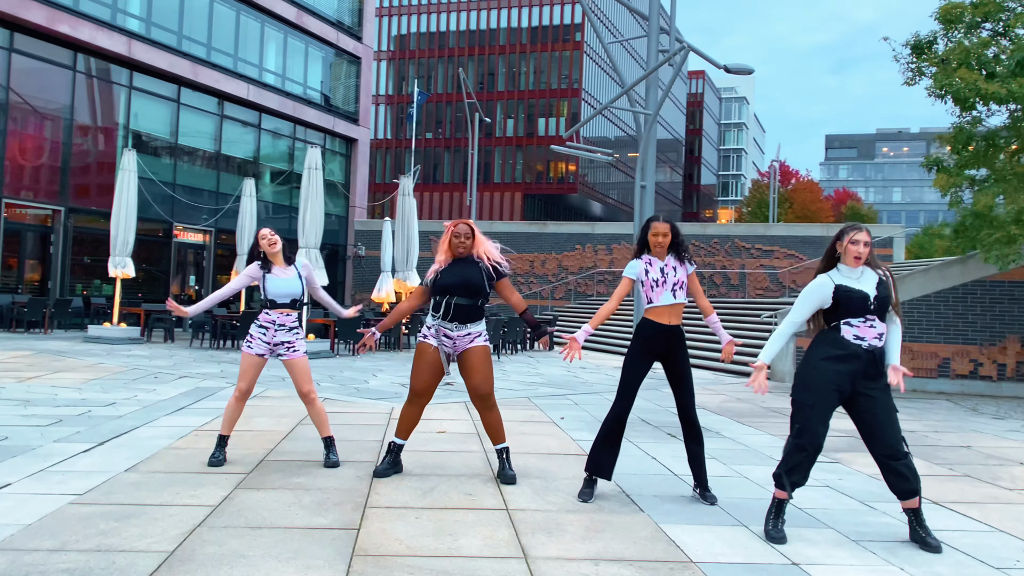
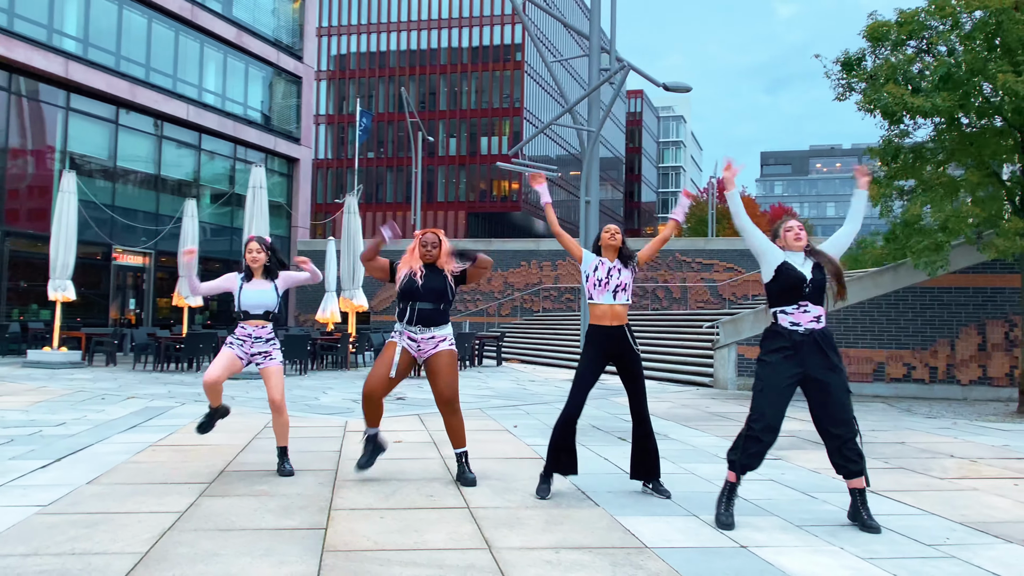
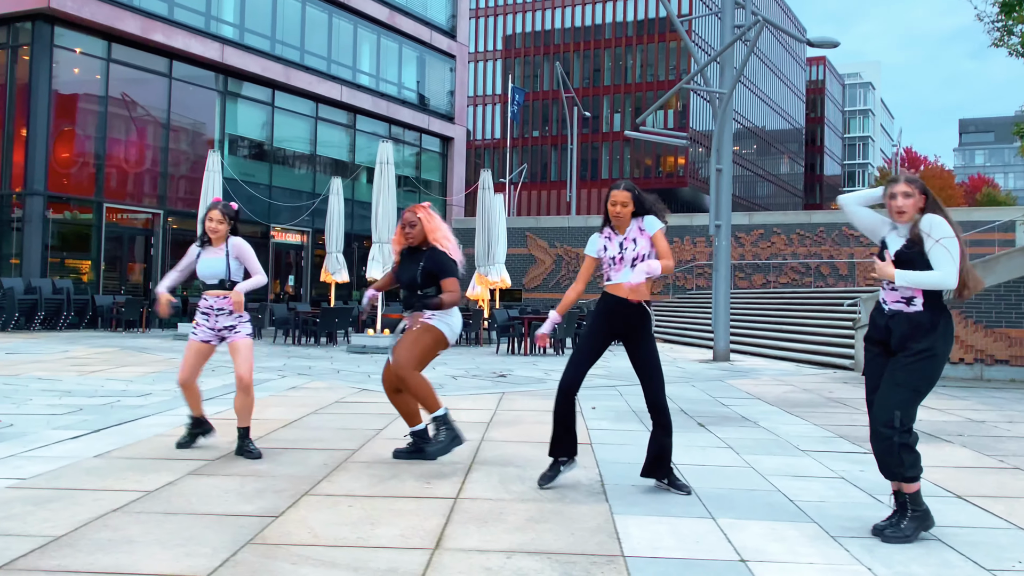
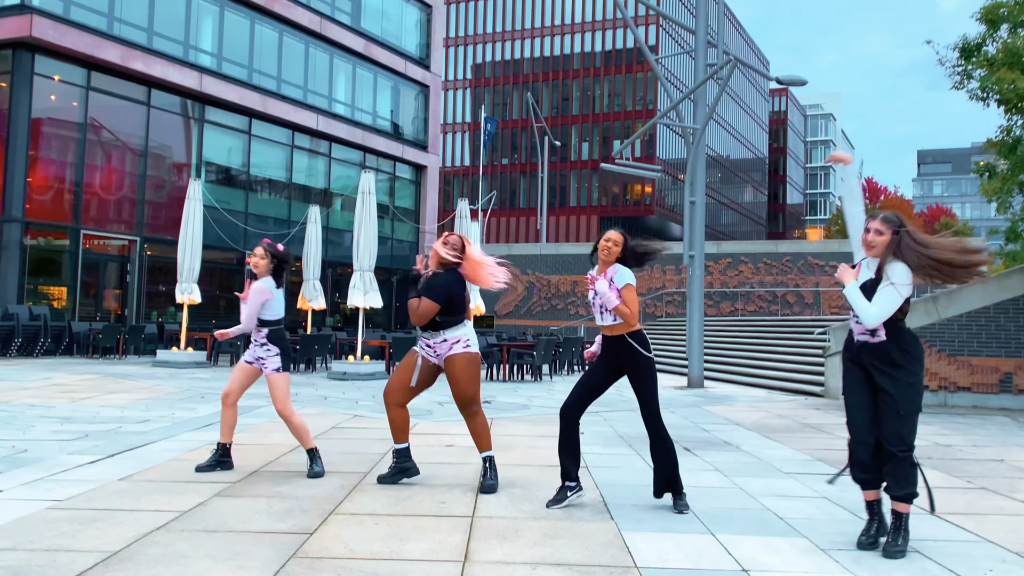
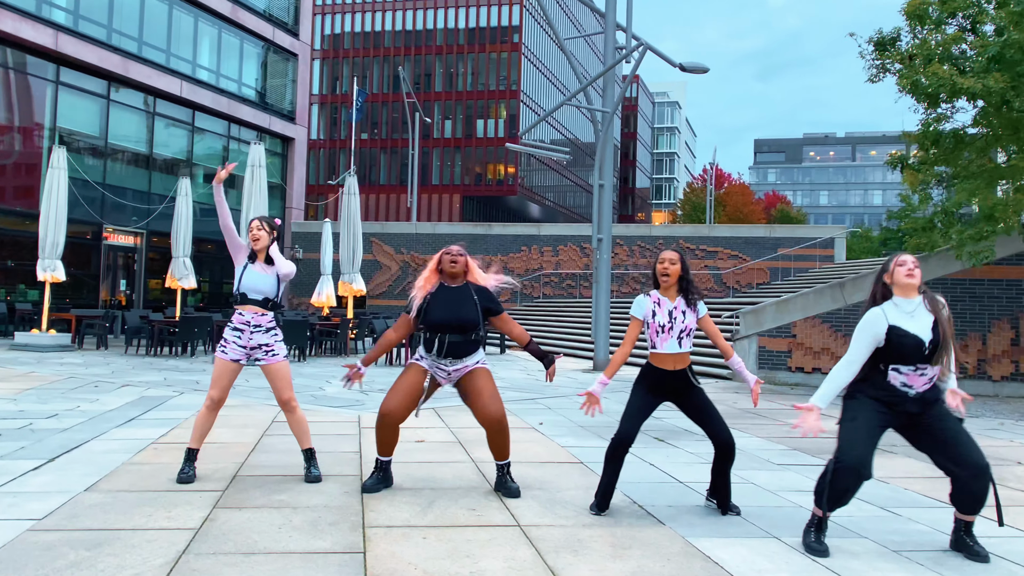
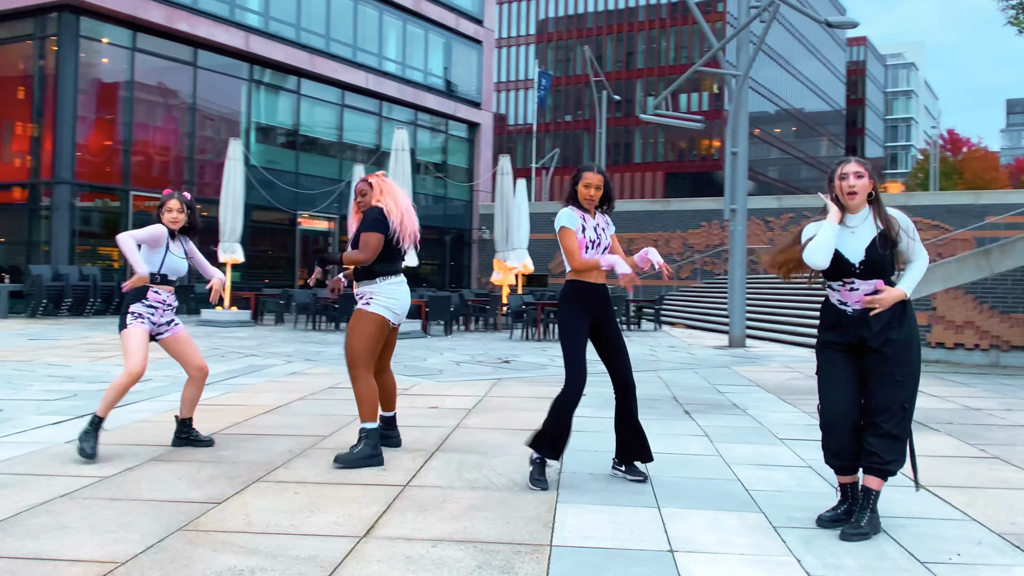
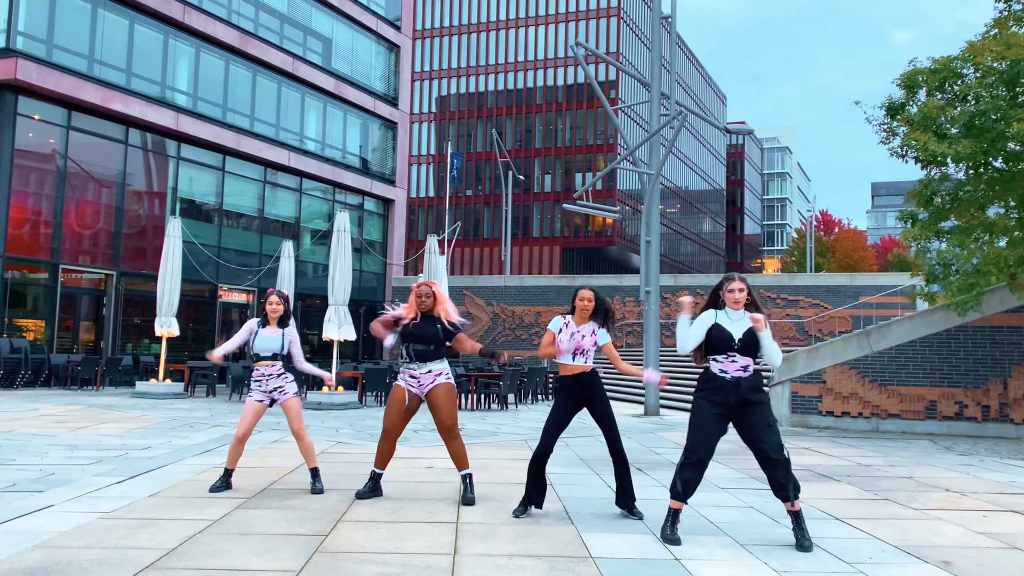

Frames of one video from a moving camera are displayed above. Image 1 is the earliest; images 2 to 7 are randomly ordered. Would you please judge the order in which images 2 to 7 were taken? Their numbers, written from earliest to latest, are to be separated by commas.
5, 2, 7, 4, 3, 6
